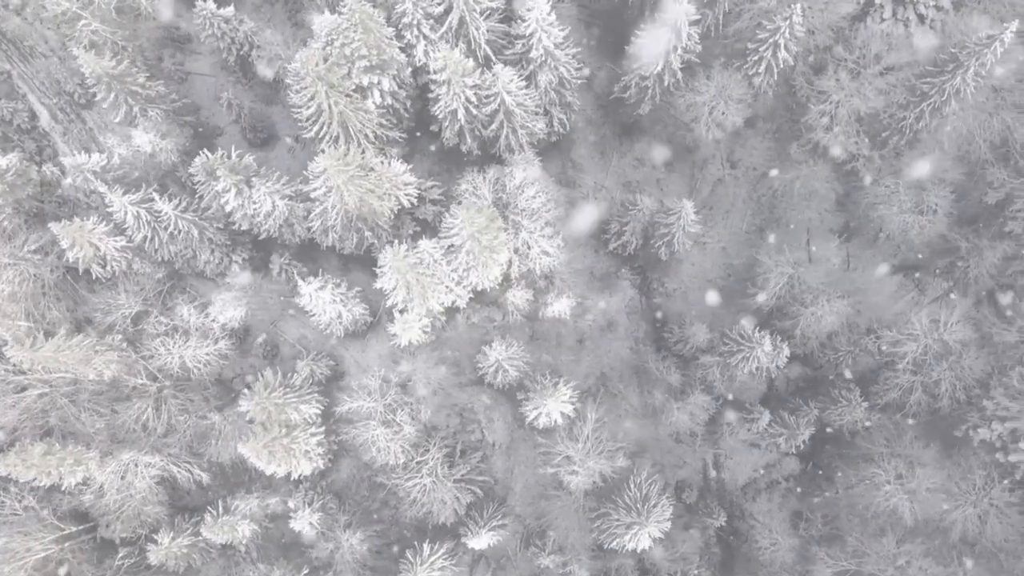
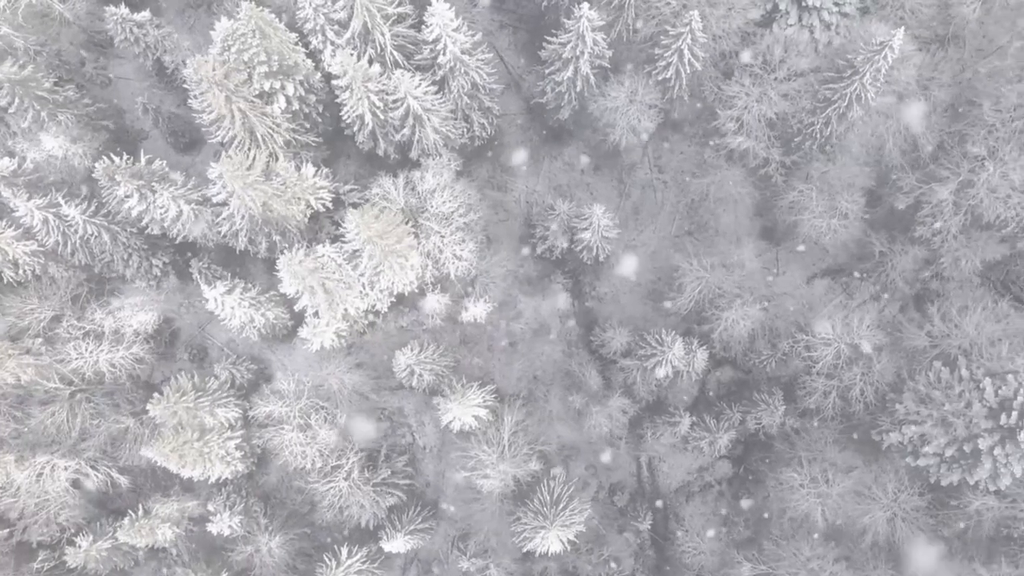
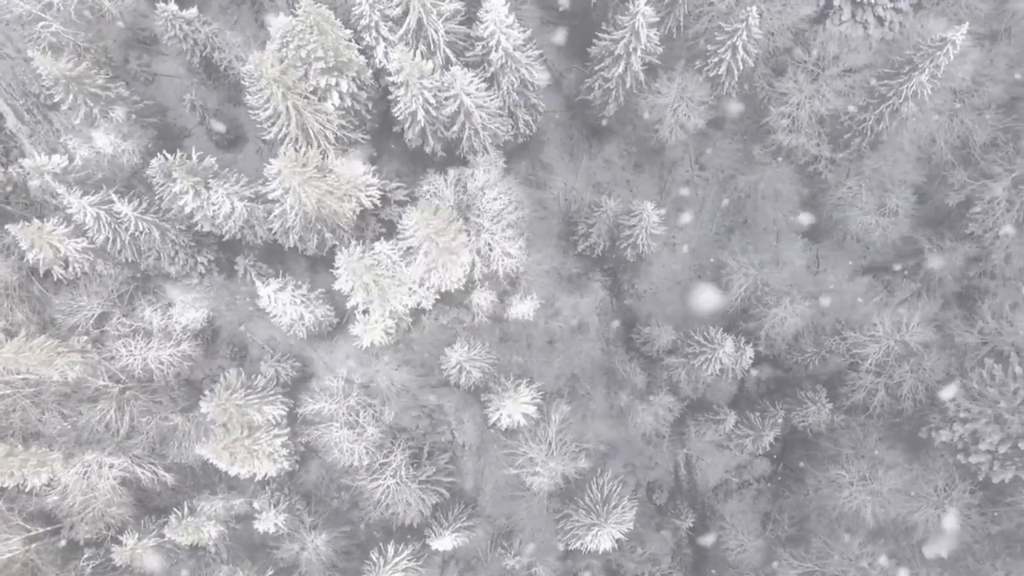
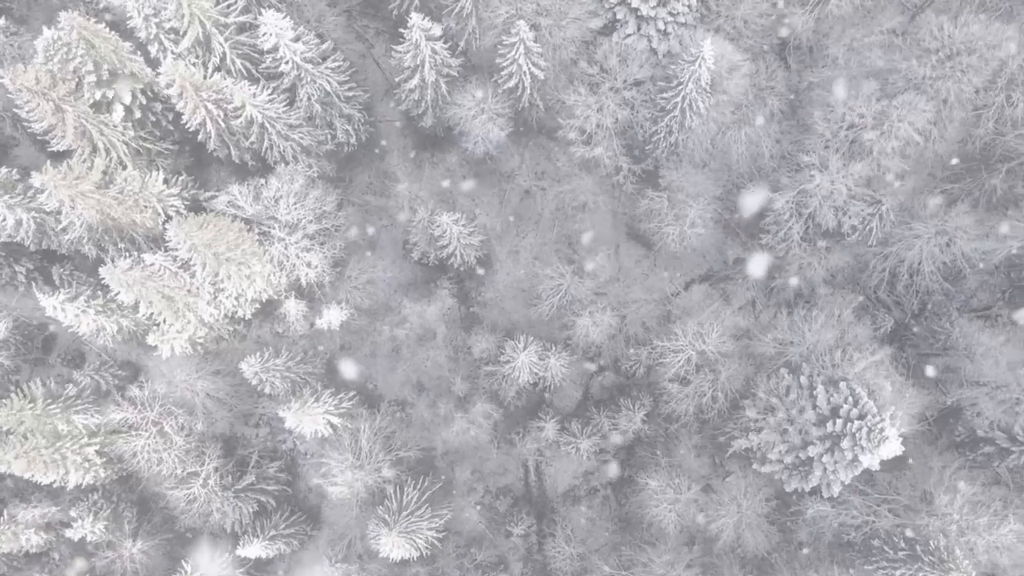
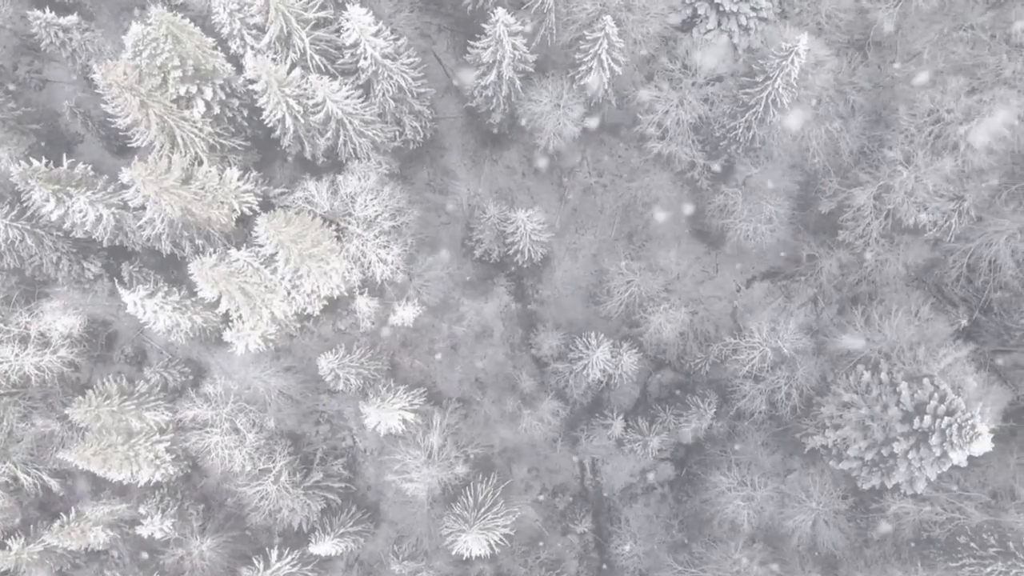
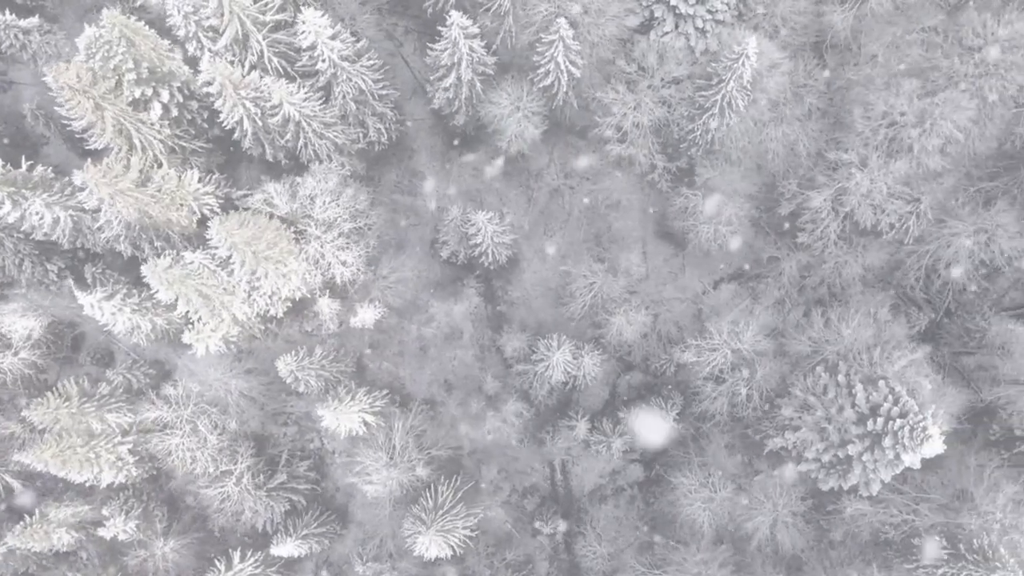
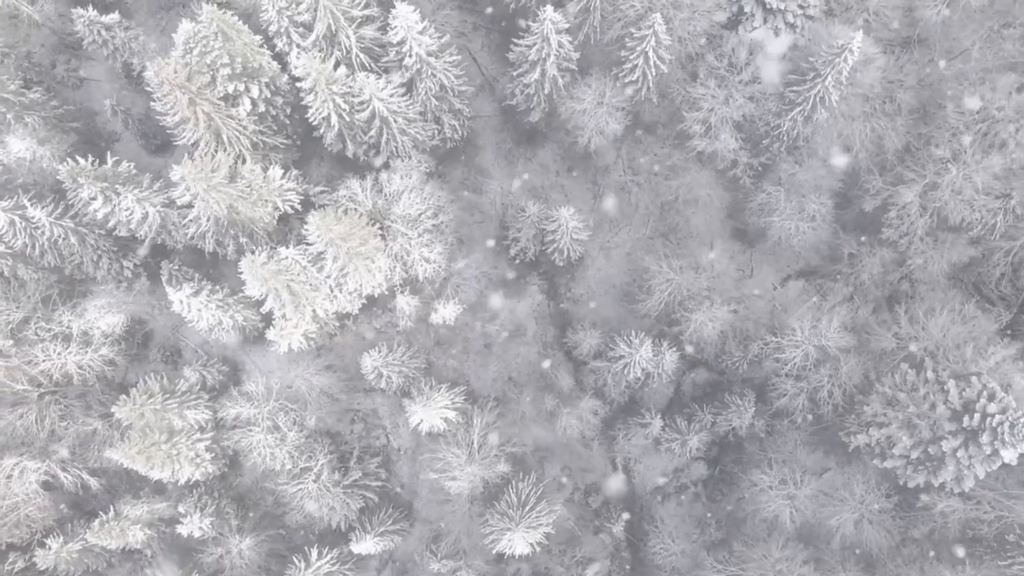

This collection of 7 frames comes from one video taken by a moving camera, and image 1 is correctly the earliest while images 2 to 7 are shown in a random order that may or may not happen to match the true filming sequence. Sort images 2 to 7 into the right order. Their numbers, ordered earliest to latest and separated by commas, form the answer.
3, 2, 7, 5, 6, 4
